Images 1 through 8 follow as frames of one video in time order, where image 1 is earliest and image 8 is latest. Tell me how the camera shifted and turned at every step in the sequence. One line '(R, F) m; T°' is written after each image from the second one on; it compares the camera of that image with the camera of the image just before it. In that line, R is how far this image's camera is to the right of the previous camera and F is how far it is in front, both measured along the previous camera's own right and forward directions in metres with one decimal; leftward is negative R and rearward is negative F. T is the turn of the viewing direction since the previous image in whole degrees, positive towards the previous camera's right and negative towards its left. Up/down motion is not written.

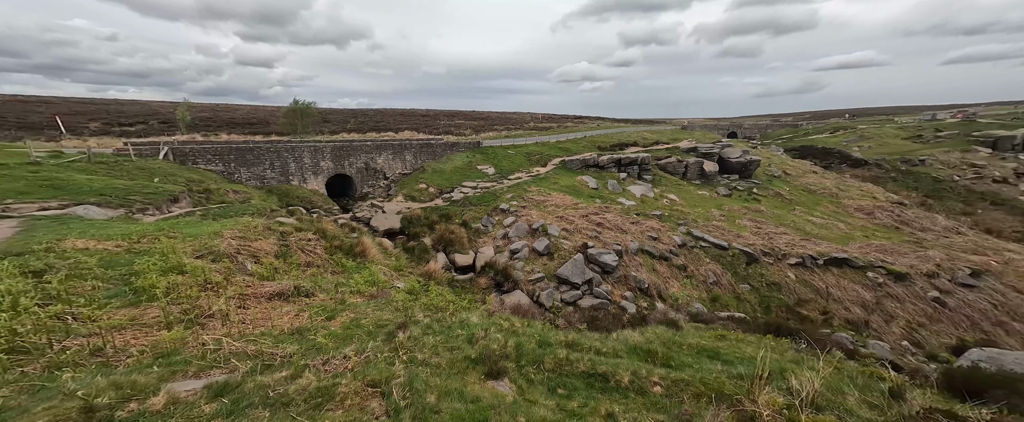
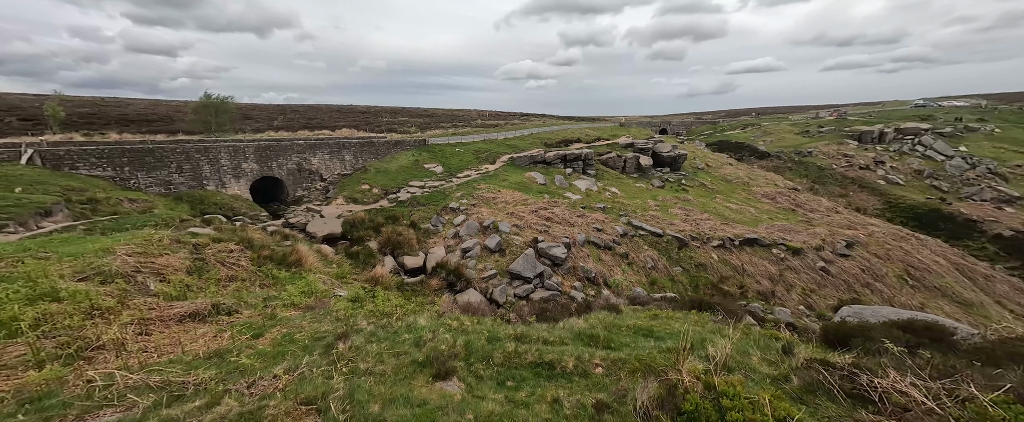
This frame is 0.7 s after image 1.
(+0.1, 0.0) m; +9°
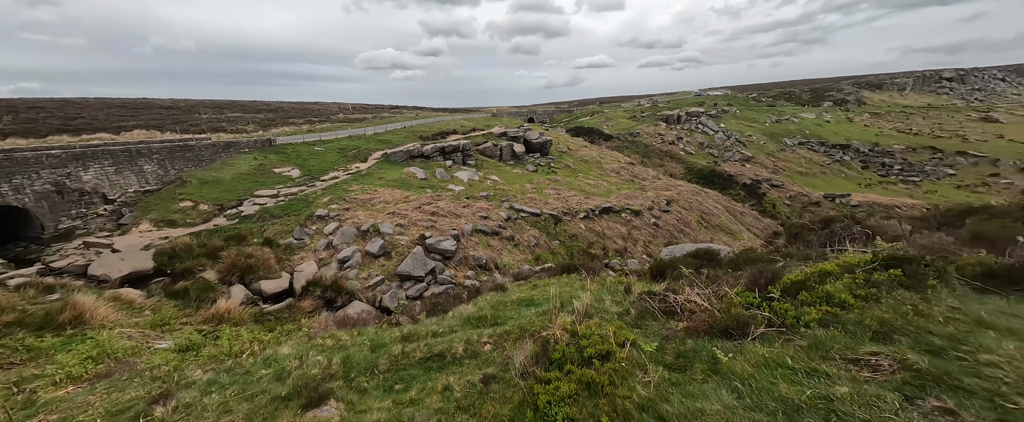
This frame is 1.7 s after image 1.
(+0.1, -0.1) m; +21°
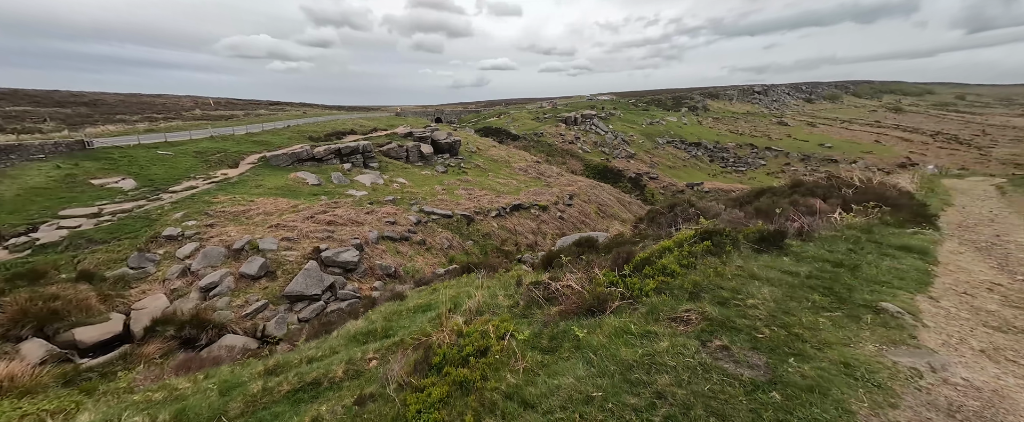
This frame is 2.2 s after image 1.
(+0.4, -0.1) m; +15°
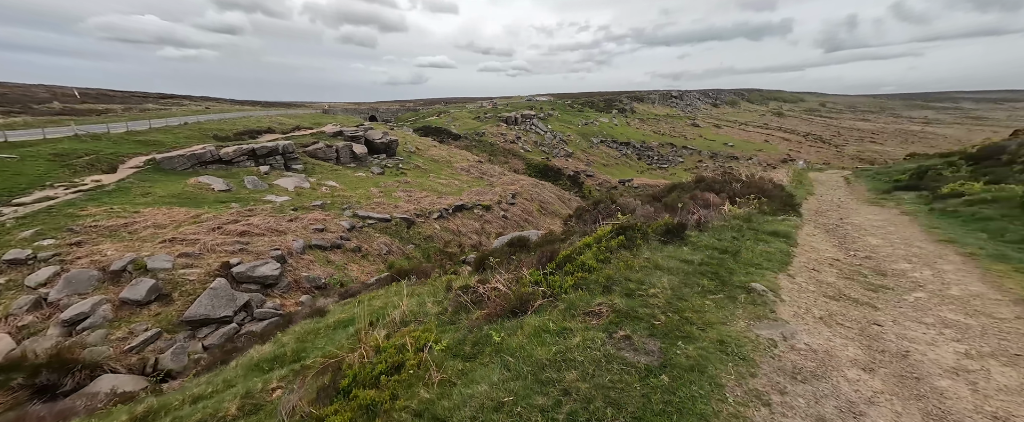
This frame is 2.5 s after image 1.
(+0.2, 0.0) m; +9°
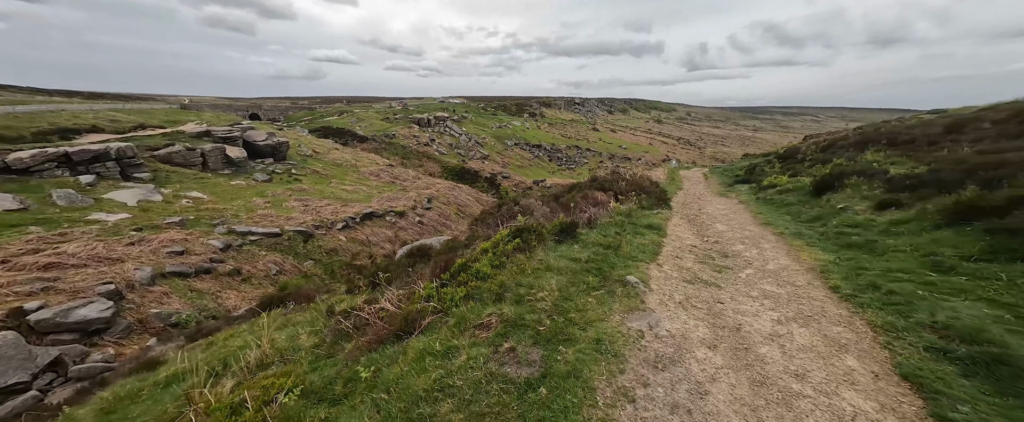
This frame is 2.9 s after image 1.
(+0.3, +0.1) m; +14°
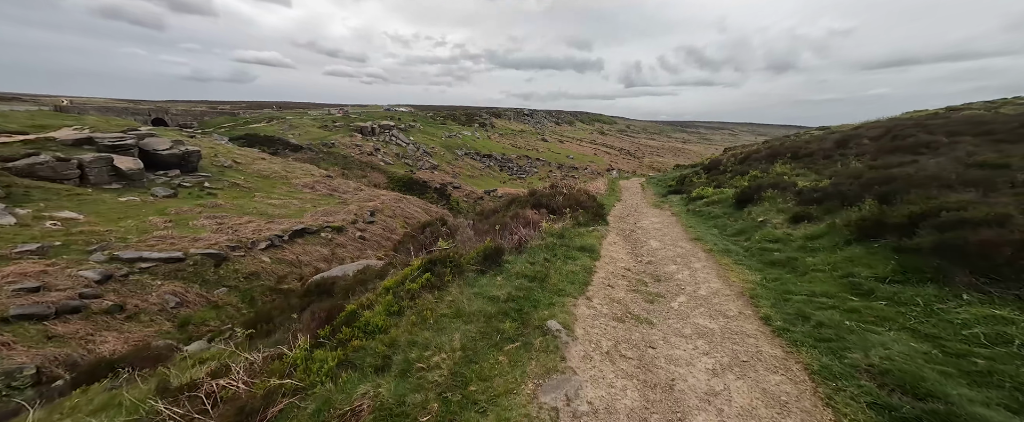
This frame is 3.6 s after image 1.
(+0.4, +0.5) m; +9°
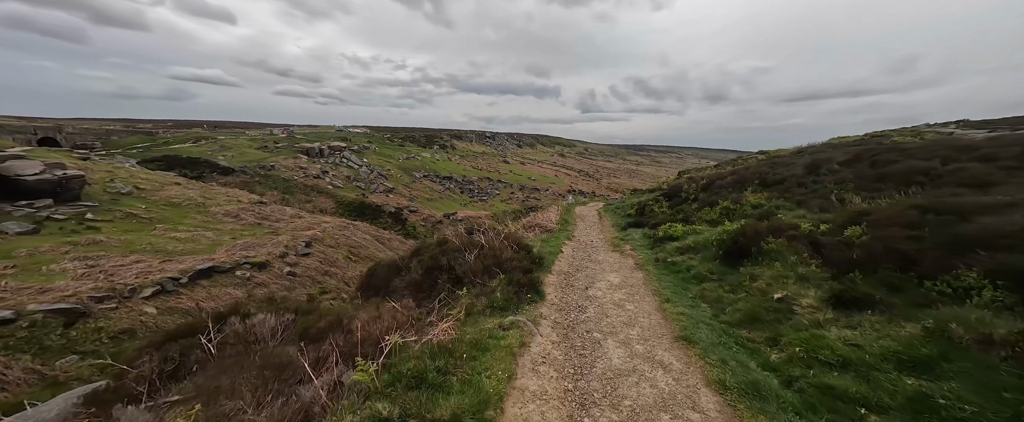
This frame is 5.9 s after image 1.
(+1.0, +2.5) m; +6°
